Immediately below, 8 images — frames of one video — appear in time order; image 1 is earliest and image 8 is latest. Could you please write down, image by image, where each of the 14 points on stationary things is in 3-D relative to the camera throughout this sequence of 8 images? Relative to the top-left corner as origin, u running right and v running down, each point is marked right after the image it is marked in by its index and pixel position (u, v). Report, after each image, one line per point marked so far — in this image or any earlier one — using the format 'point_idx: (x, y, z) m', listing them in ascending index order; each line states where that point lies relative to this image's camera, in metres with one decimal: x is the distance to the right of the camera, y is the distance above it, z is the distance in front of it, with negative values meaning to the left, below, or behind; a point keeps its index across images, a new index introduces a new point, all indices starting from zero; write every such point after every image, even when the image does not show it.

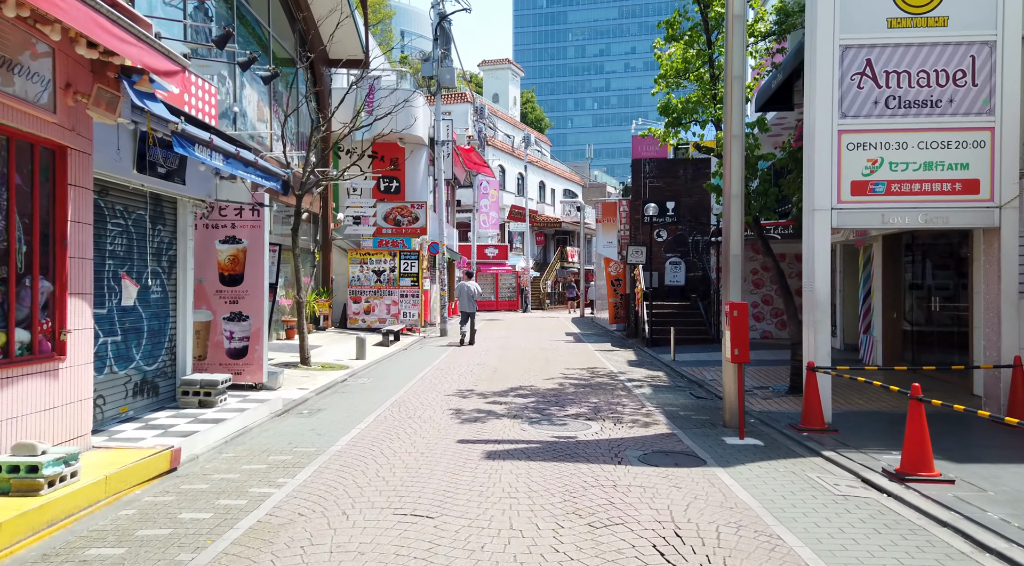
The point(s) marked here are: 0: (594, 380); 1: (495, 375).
0: (+1.5, -1.8, +14.0) m
1: (-0.3, -1.8, +14.1) m
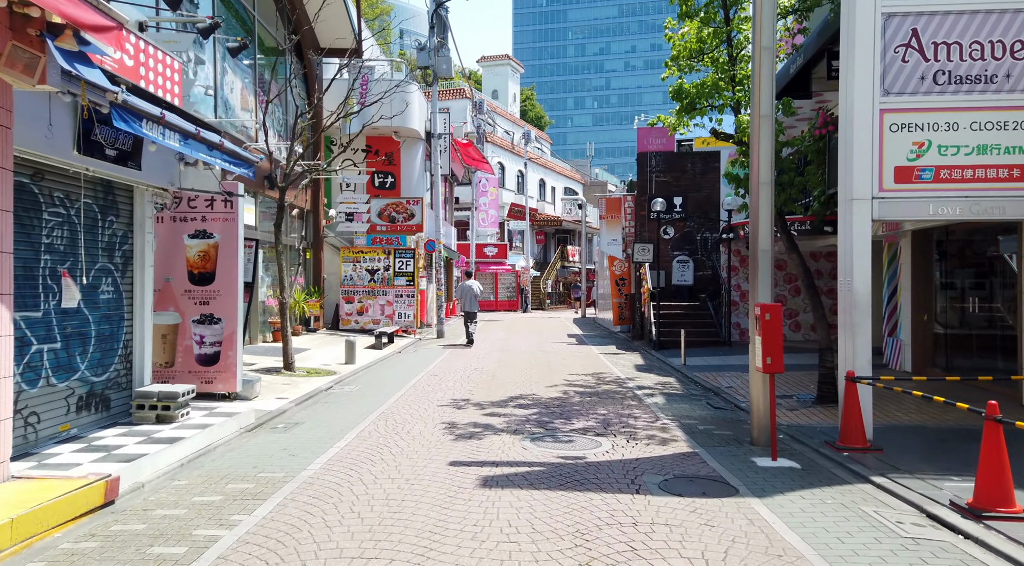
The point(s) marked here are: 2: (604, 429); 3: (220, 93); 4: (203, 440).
0: (+1.5, -1.8, +12.9) m
1: (-0.3, -1.7, +12.9) m
2: (+1.2, -1.8, +9.4) m
3: (-6.3, +4.1, +16.2) m
4: (-3.3, -1.7, +8.0) m
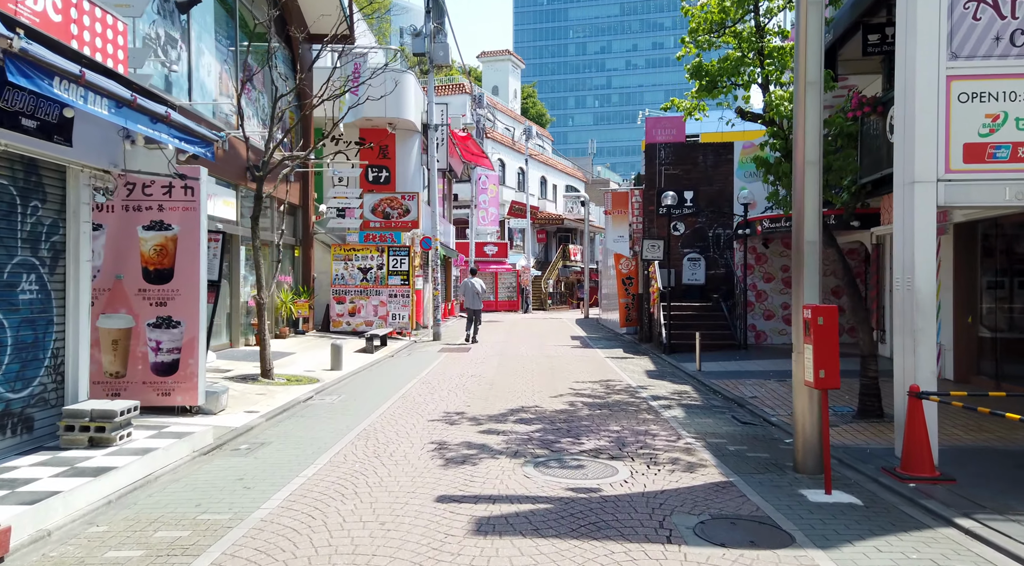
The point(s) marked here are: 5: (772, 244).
0: (+1.5, -1.8, +11.6) m
1: (-0.3, -1.7, +11.6) m
2: (+1.2, -1.8, +8.1) m
3: (-6.3, +4.1, +14.8) m
4: (-3.3, -1.6, +6.7) m
5: (+6.8, +1.0, +19.6) m
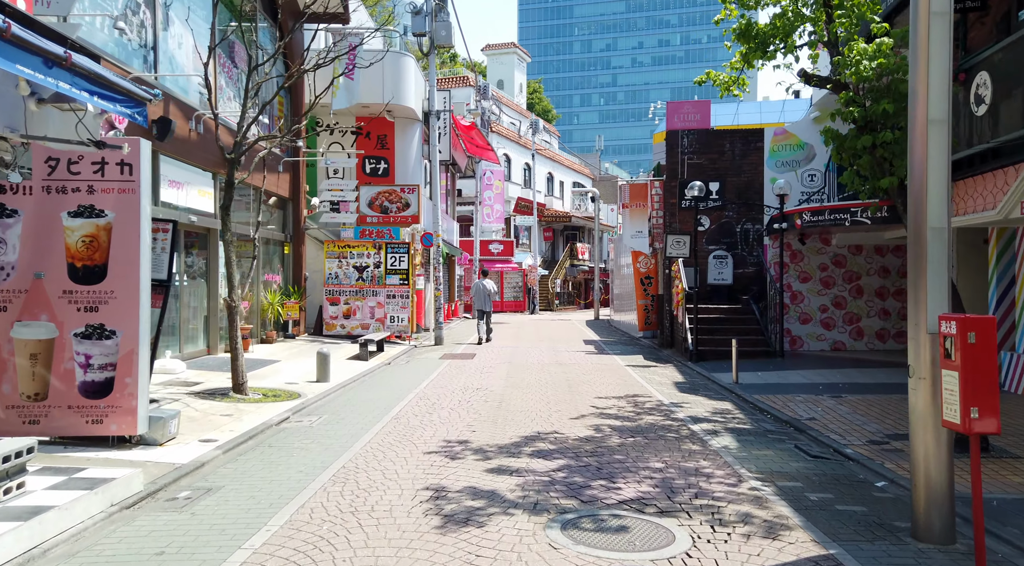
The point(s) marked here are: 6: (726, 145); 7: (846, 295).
0: (+1.7, -1.8, +9.8) m
1: (-0.1, -1.7, +9.8) m
2: (+1.3, -1.8, +6.2) m
3: (-6.1, +4.1, +13.0) m
4: (-3.2, -1.7, +4.9) m
5: (+7.0, +1.0, +17.7) m
6: (+5.6, +3.6, +19.6) m
7: (+7.9, -0.3, +17.6) m
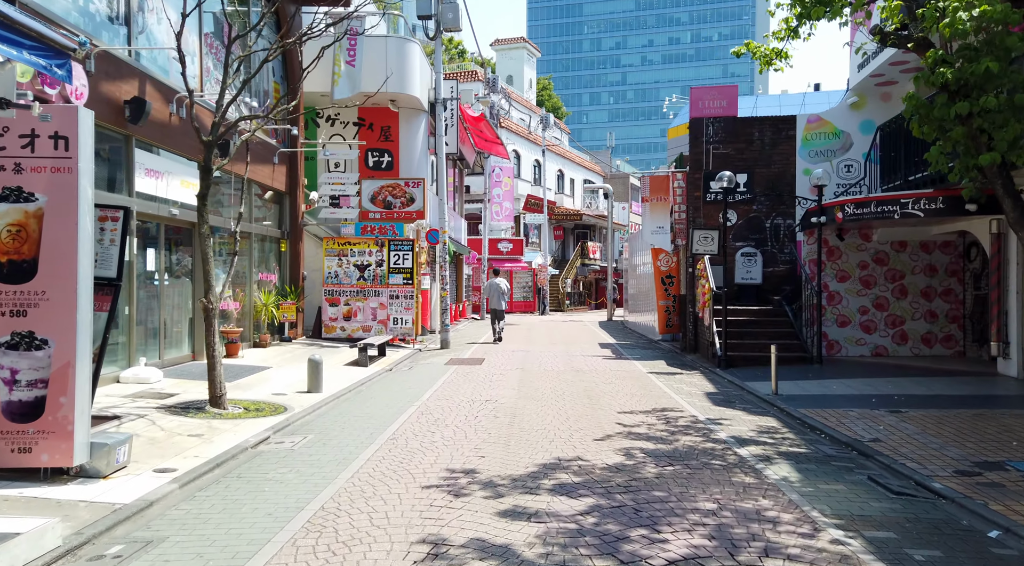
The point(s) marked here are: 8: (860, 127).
0: (+1.9, -1.8, +8.4) m
1: (0.0, -1.7, +8.4) m
2: (+1.4, -1.8, +4.9) m
3: (-5.9, +4.2, +11.7) m
4: (-3.0, -1.6, +3.5) m
5: (+7.3, +1.0, +16.3) m
6: (+5.9, +3.6, +18.2) m
7: (+8.1, -0.3, +16.1) m
8: (+8.3, +3.7, +17.9) m
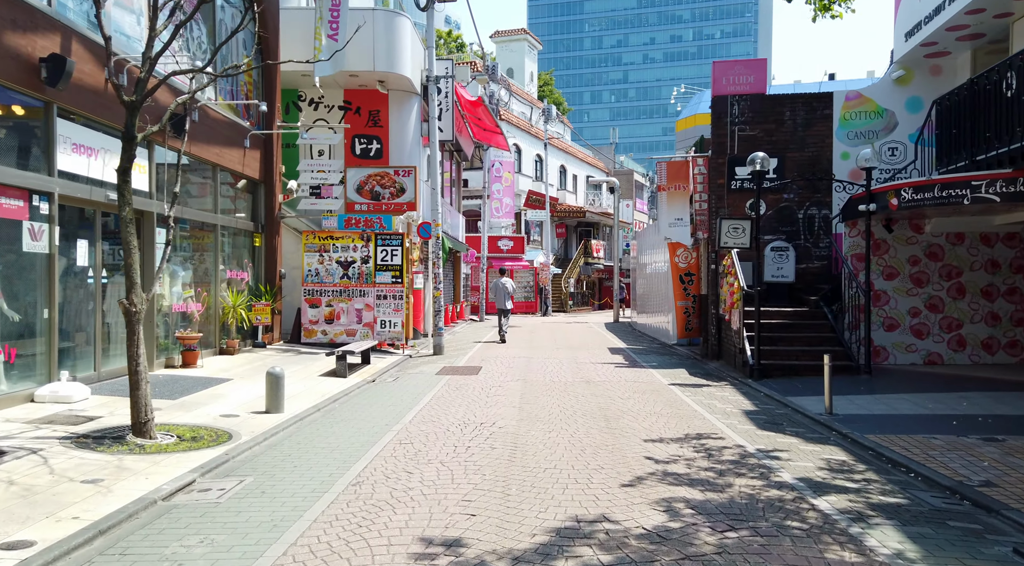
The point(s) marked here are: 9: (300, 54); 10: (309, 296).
0: (+1.9, -1.8, +6.3) m
1: (0.0, -1.7, +6.4) m
2: (+1.4, -1.8, +2.8) m
3: (-5.9, +4.2, +9.7) m
4: (-3.0, -1.6, +1.5) m
5: (+7.3, +1.1, +14.2) m
6: (+5.9, +3.7, +16.1) m
7: (+8.1, -0.2, +14.1) m
8: (+8.3, +3.8, +15.8) m
9: (-5.5, +6.0, +19.6) m
10: (-4.9, -0.3, +18.2) m
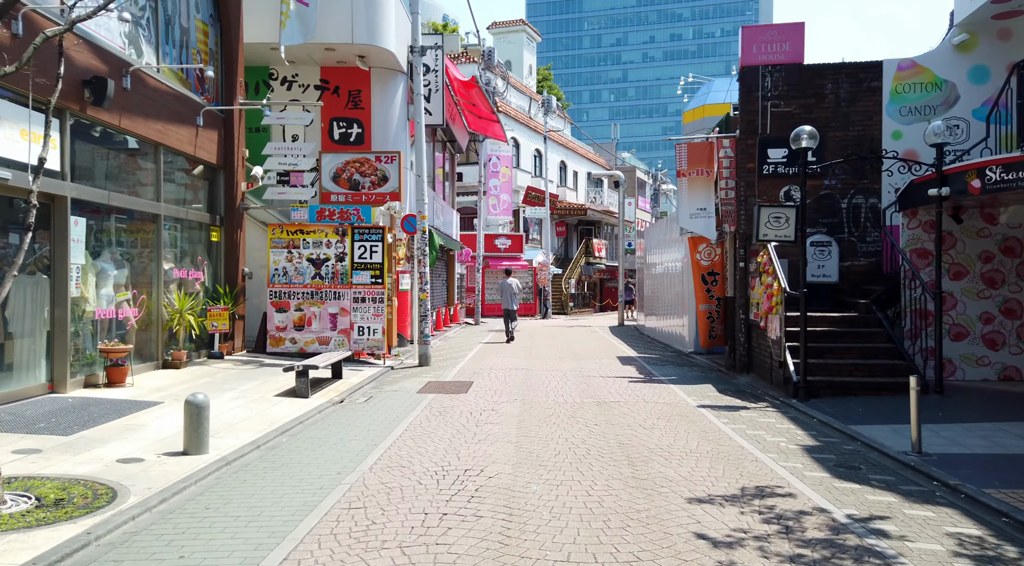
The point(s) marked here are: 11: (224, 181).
0: (+1.8, -1.8, +4.0) m
1: (0.0, -1.7, +4.1) m
2: (+1.4, -1.8, +0.5) m
3: (-6.0, +4.2, +7.4) m
4: (-3.1, -1.6, -0.8) m
5: (+7.2, +1.1, +12.0) m
6: (+5.8, +3.7, +13.8) m
7: (+8.1, -0.2, +11.8) m
8: (+8.3, +3.8, +13.5) m
9: (-5.6, +6.0, +17.3) m
10: (-5.0, -0.3, +15.9) m
11: (-6.1, +2.1, +15.8) m
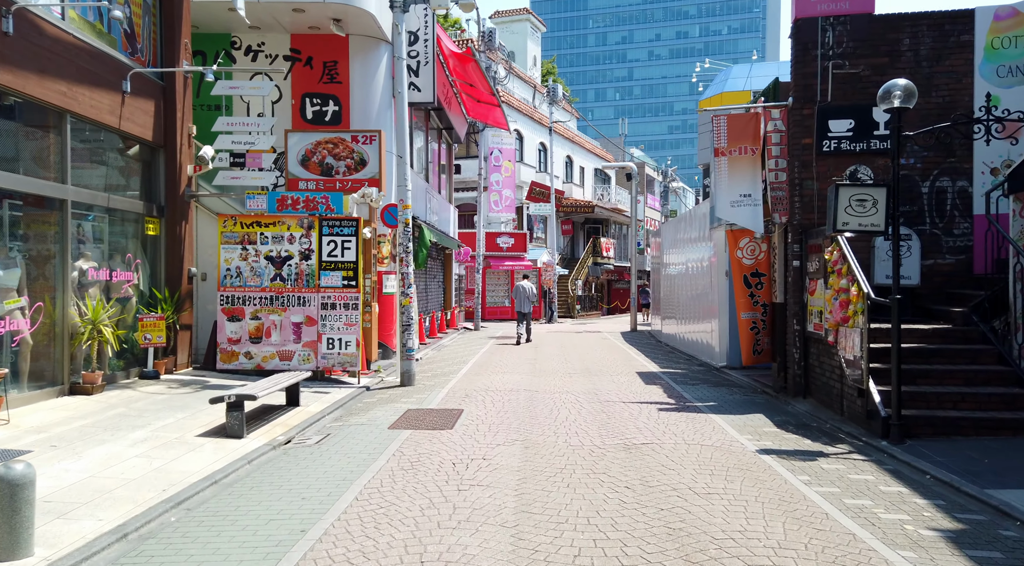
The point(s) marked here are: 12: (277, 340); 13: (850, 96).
0: (+1.8, -1.8, +1.3) m
1: (-0.1, -1.7, +1.3) m
2: (+1.3, -1.8, -2.2) m
3: (-6.0, +4.1, +4.7) m
4: (-3.2, -1.6, -3.5) m
5: (+7.2, +1.0, +9.2) m
6: (+5.8, +3.6, +11.1) m
7: (+8.0, -0.3, +9.0) m
8: (+8.3, +3.7, +10.8) m
9: (-5.6, +5.9, +14.6) m
10: (-5.0, -0.4, +13.2) m
11: (-6.1, +2.1, +13.1) m
12: (-4.1, -1.0, +13.2) m
13: (+5.0, +2.8, +11.1) m
